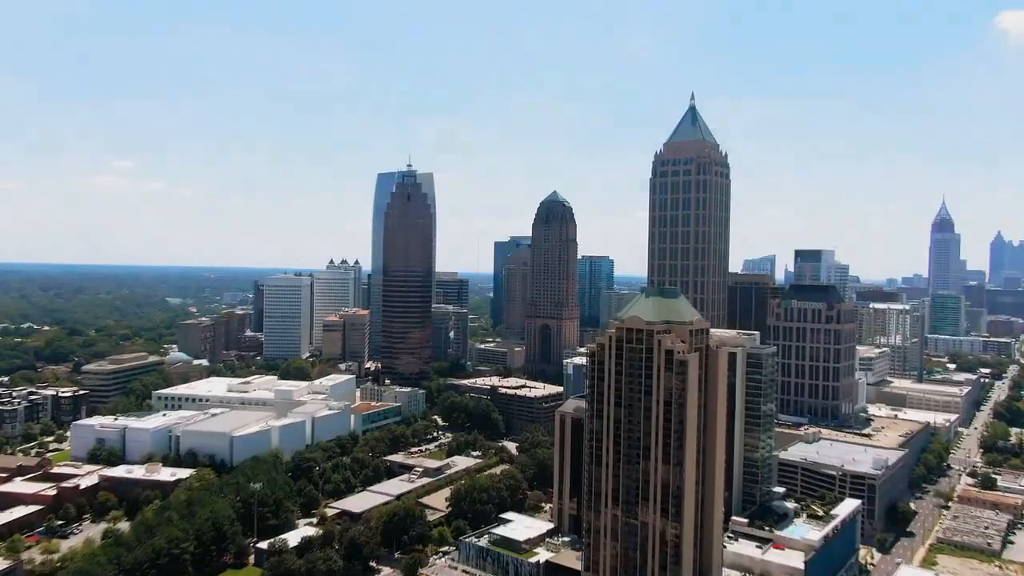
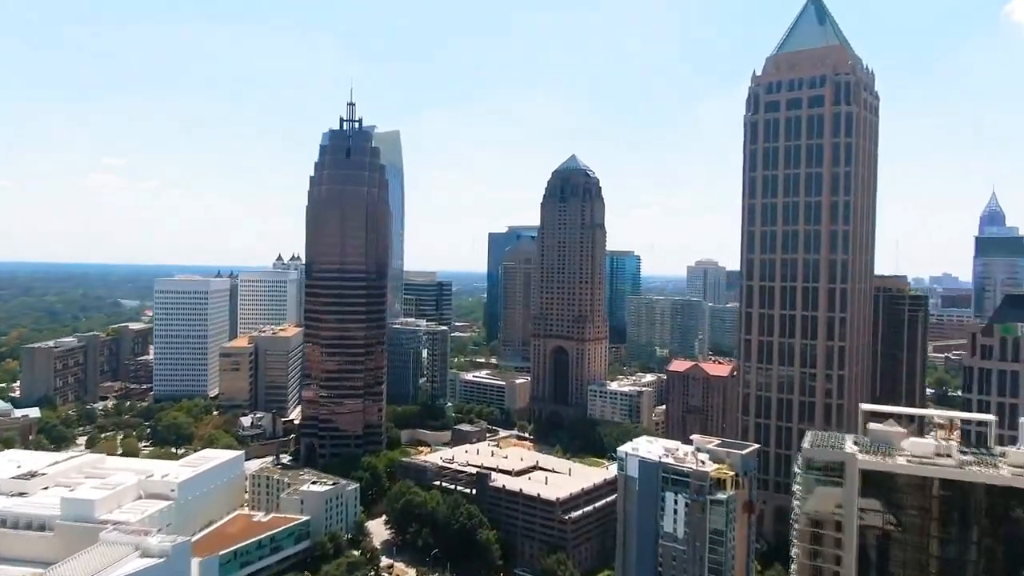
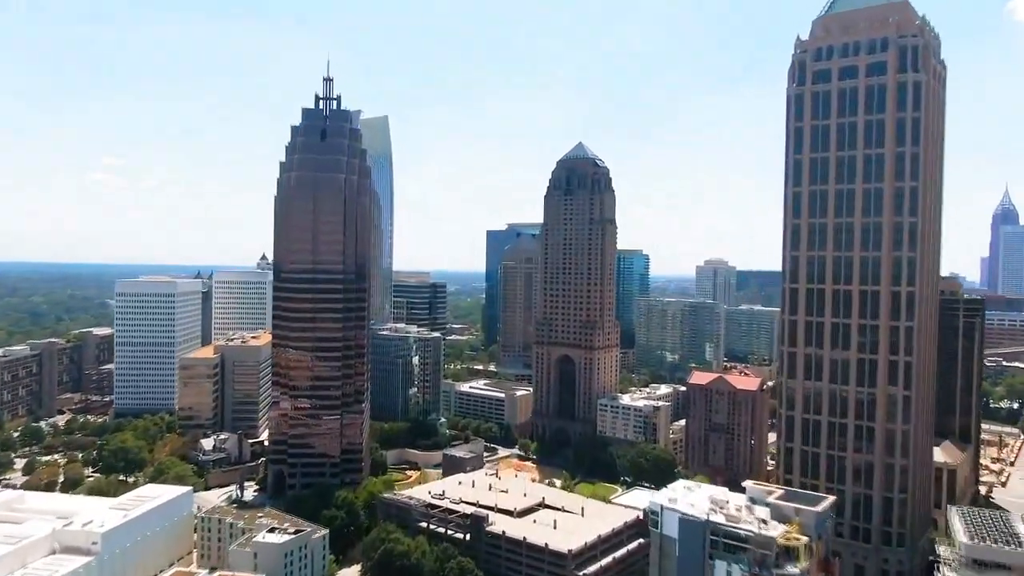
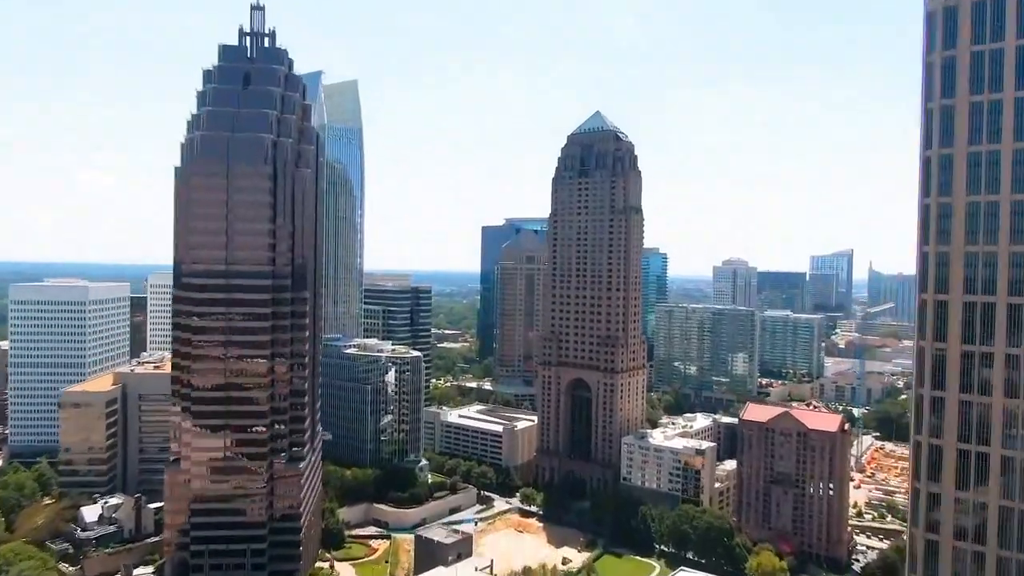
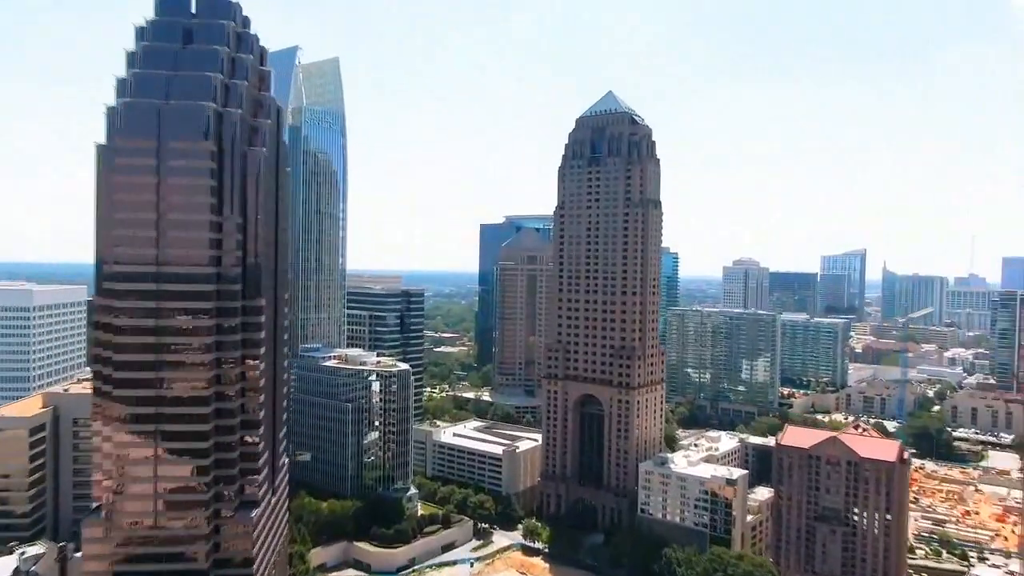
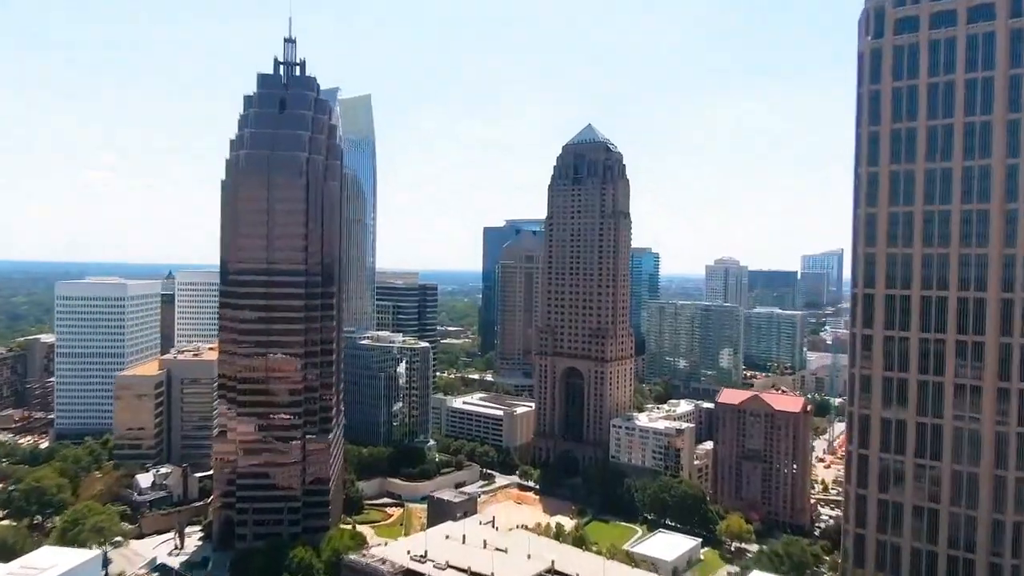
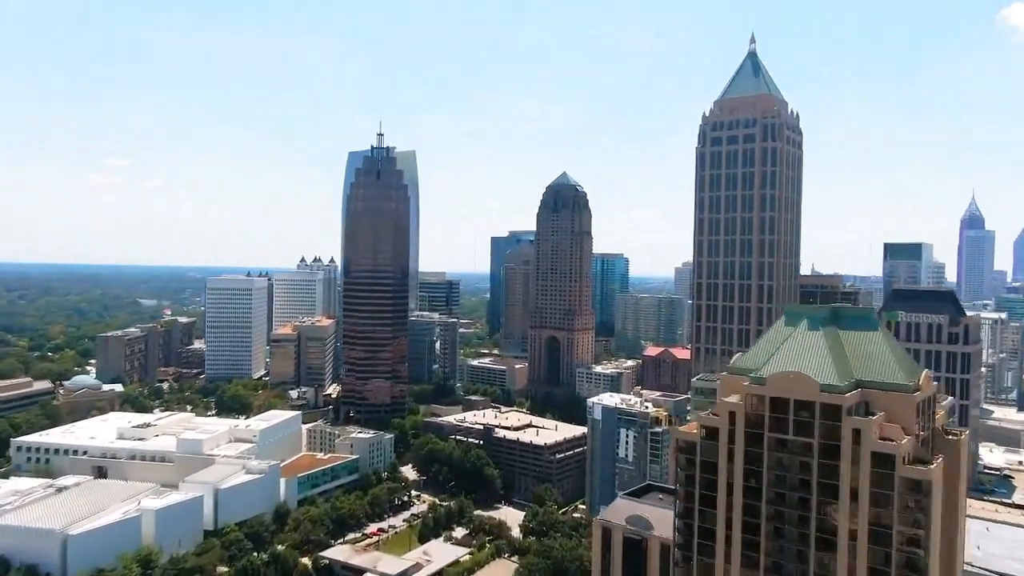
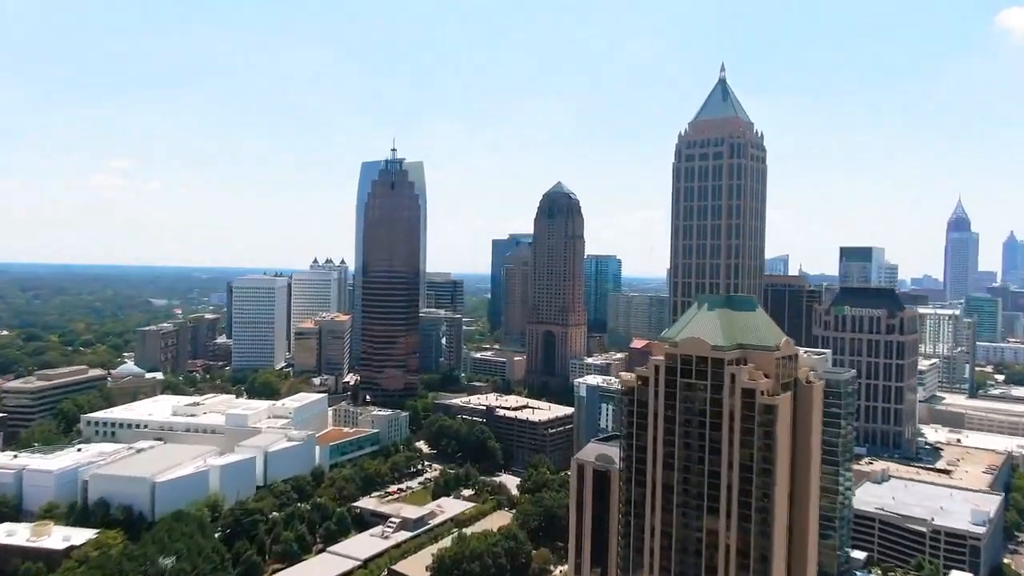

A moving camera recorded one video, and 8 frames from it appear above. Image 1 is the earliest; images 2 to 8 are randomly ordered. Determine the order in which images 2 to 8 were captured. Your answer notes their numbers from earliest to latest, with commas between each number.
8, 7, 2, 3, 6, 4, 5
